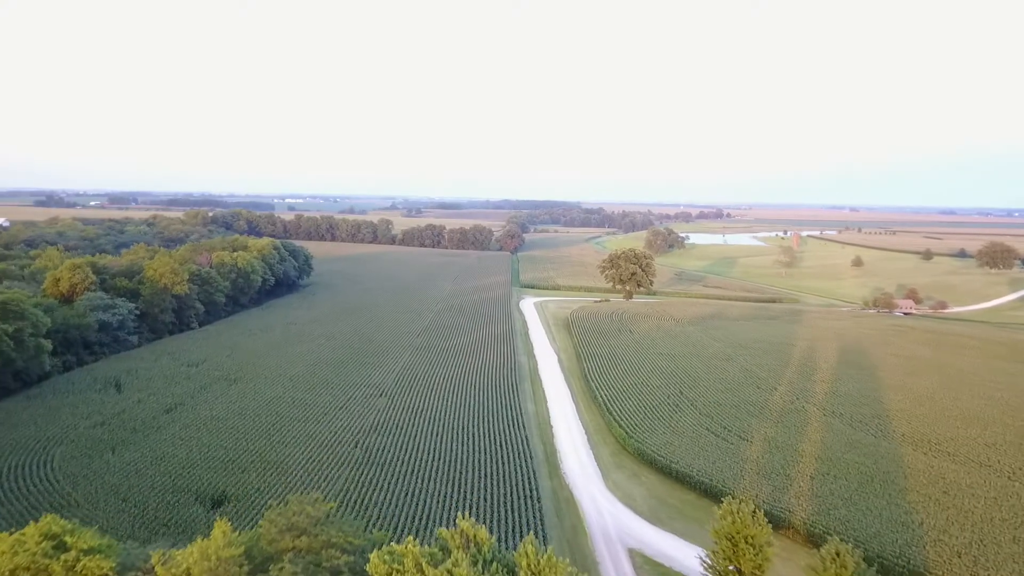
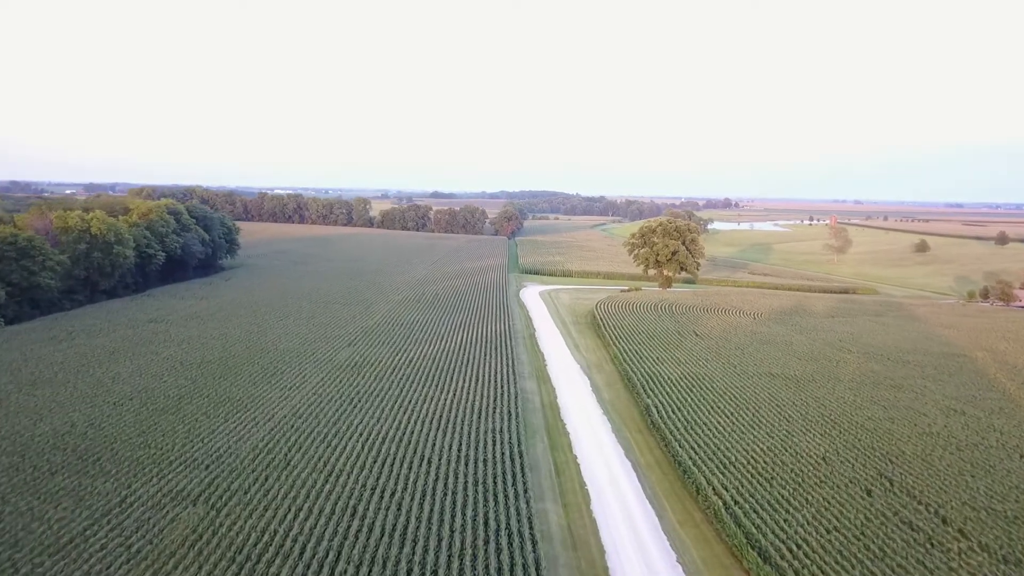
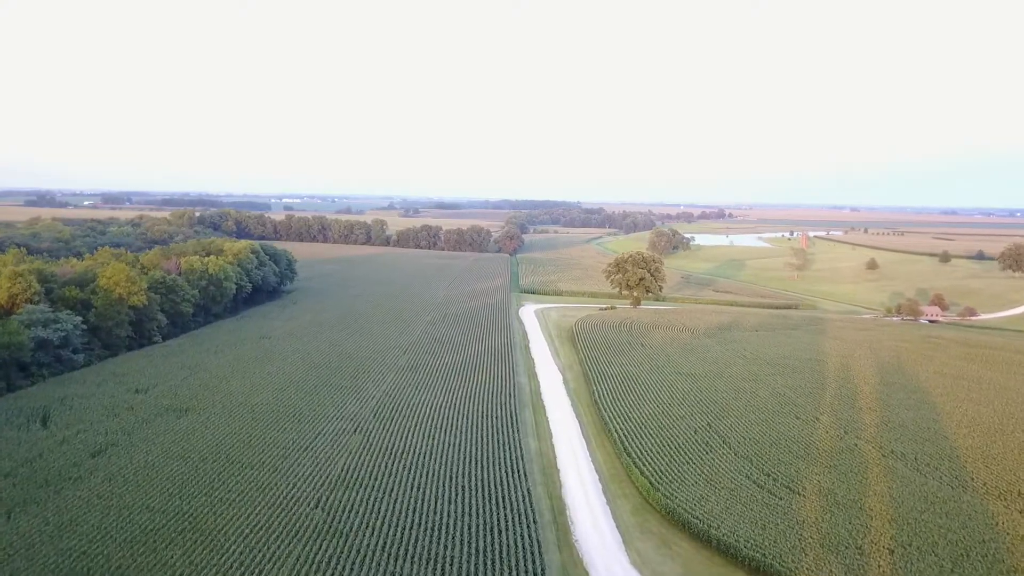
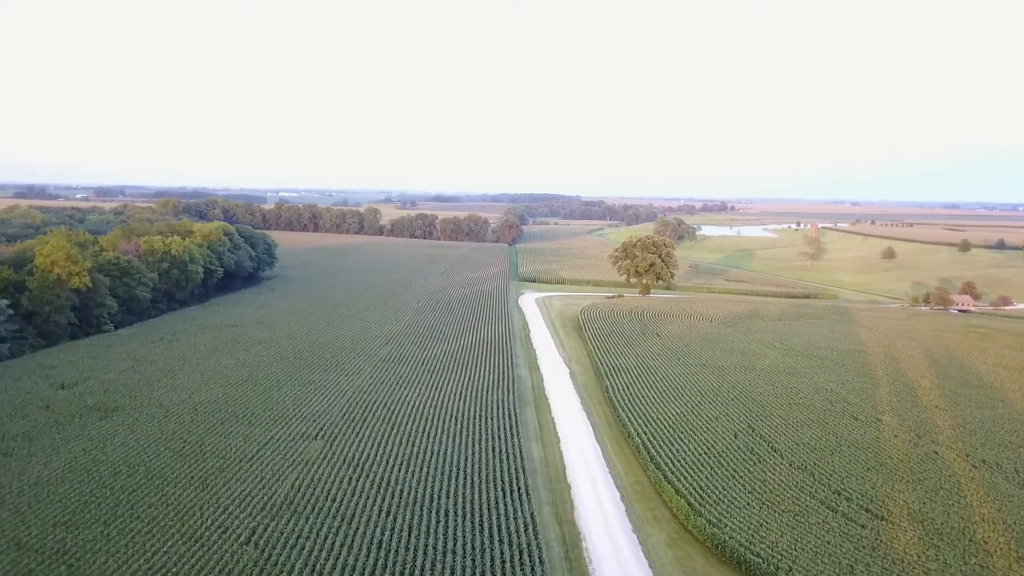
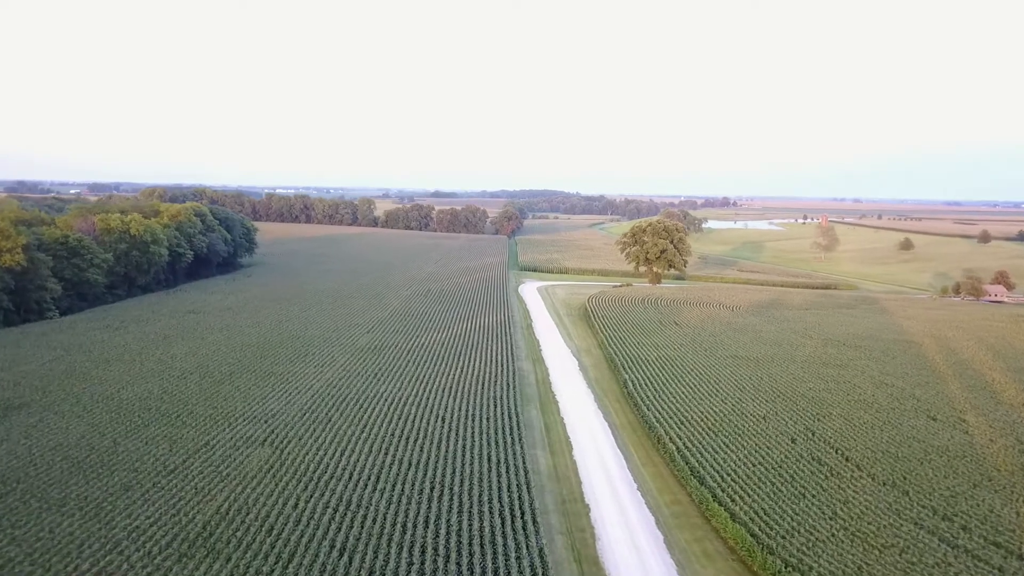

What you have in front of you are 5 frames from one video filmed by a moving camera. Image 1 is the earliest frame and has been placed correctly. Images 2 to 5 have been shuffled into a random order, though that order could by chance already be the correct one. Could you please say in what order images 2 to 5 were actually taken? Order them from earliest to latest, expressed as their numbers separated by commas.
3, 4, 5, 2
